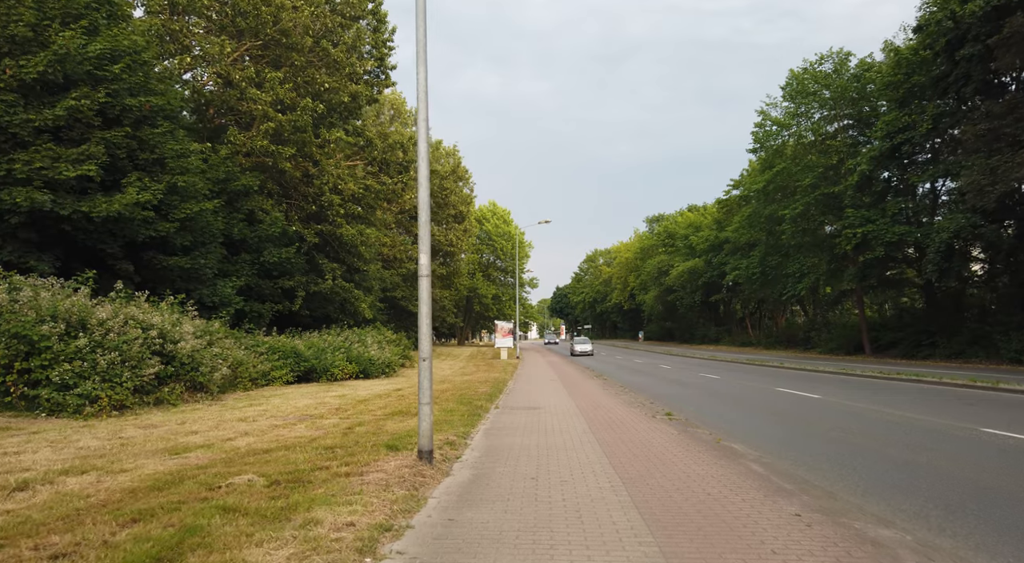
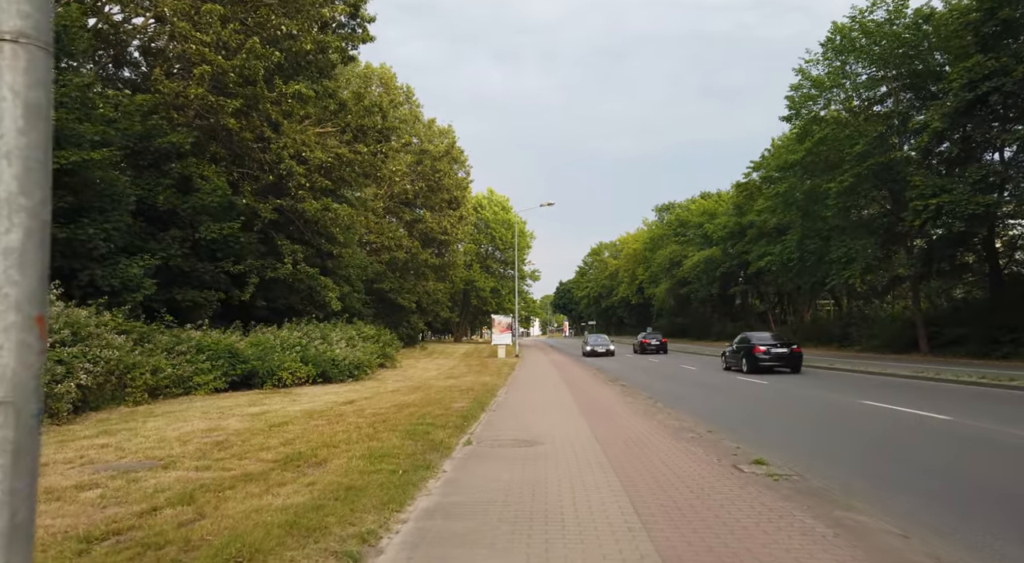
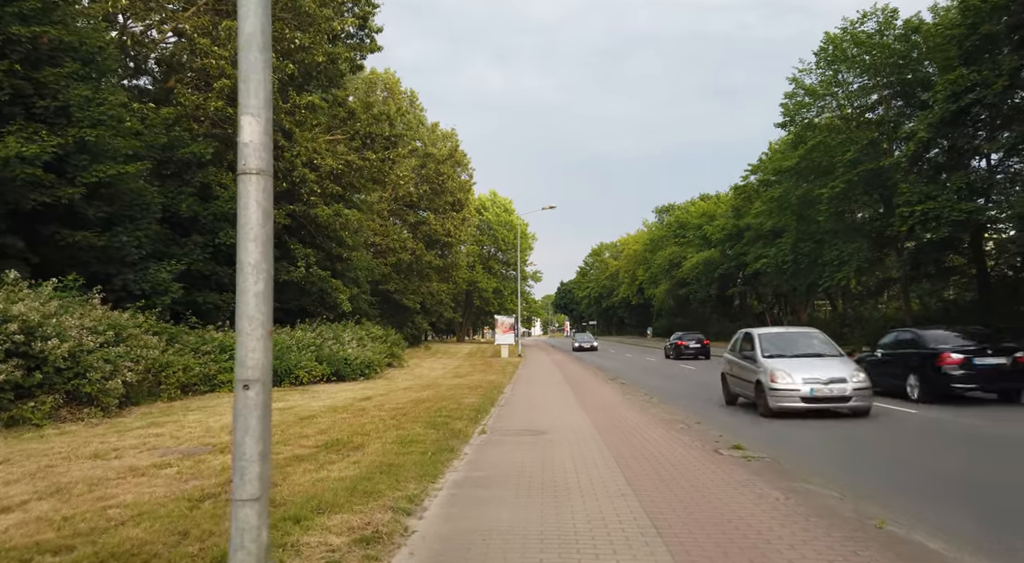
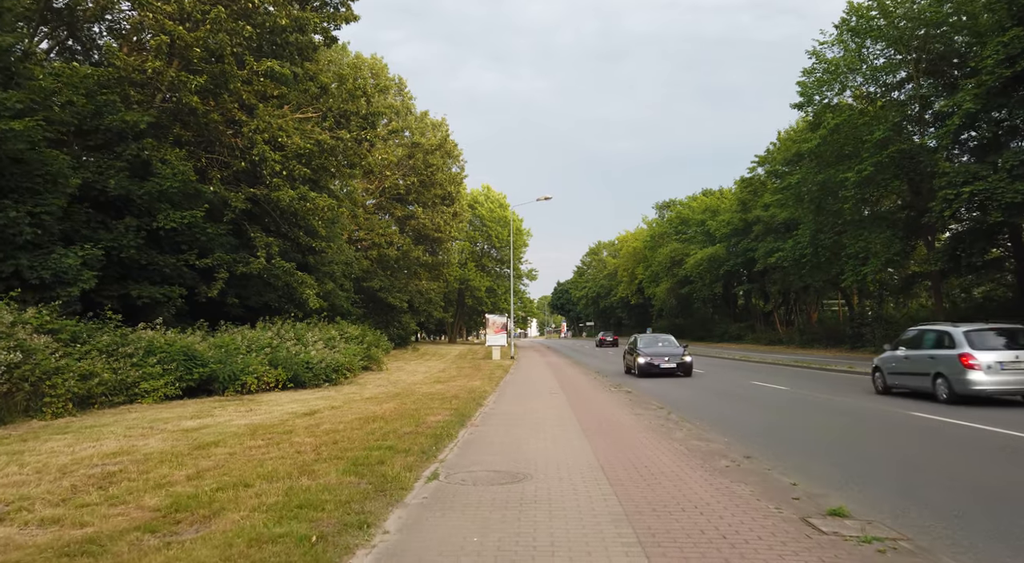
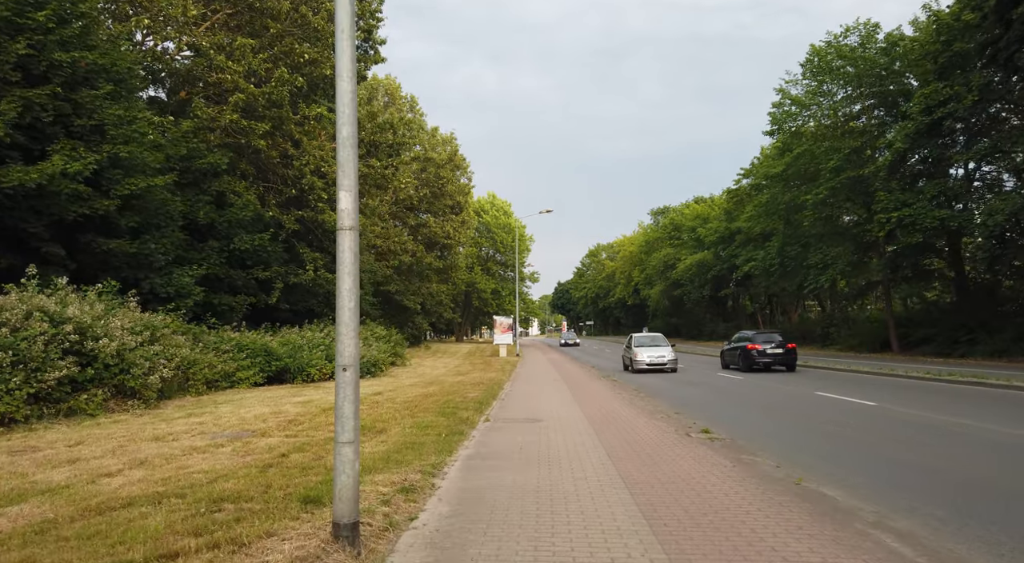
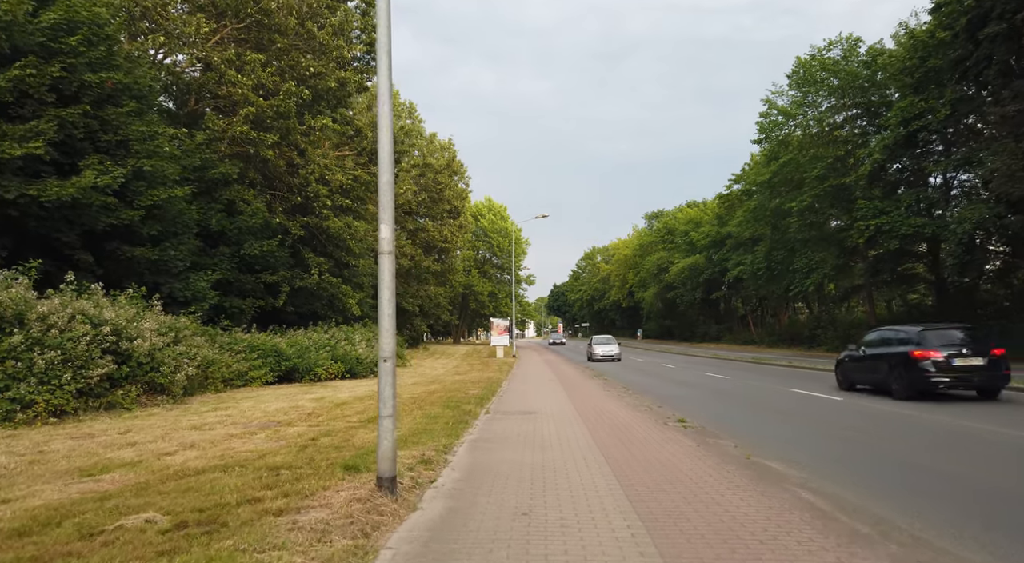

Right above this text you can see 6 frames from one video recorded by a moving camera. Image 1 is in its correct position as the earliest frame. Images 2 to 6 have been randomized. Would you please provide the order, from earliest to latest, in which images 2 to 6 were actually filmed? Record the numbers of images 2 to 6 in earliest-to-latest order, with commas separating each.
6, 5, 3, 2, 4
